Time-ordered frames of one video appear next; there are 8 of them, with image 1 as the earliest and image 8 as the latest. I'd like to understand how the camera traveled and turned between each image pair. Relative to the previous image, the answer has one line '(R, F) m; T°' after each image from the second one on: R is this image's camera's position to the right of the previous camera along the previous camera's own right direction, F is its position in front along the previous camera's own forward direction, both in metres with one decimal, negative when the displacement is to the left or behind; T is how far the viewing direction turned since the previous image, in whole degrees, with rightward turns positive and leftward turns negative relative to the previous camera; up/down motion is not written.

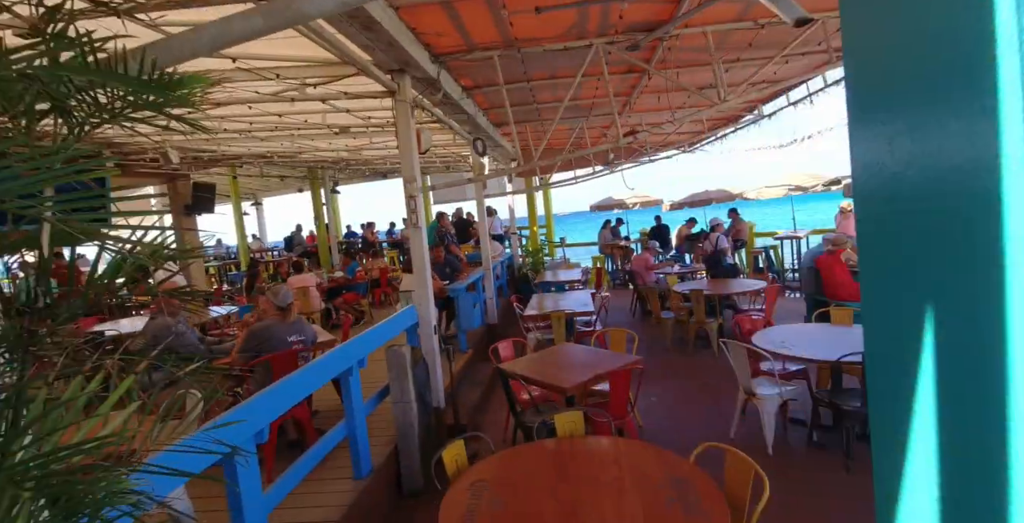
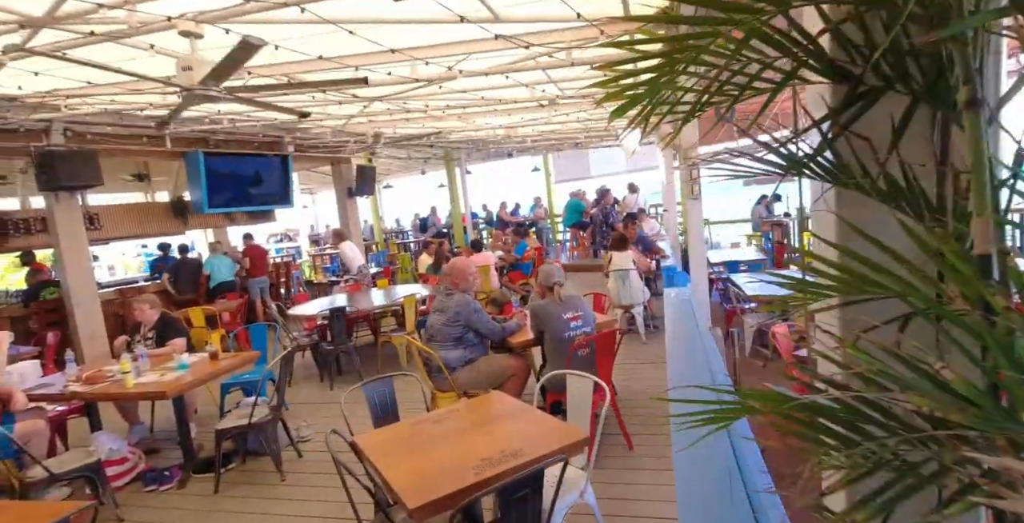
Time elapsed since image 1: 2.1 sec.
(-1.1, +0.2) m; -9°
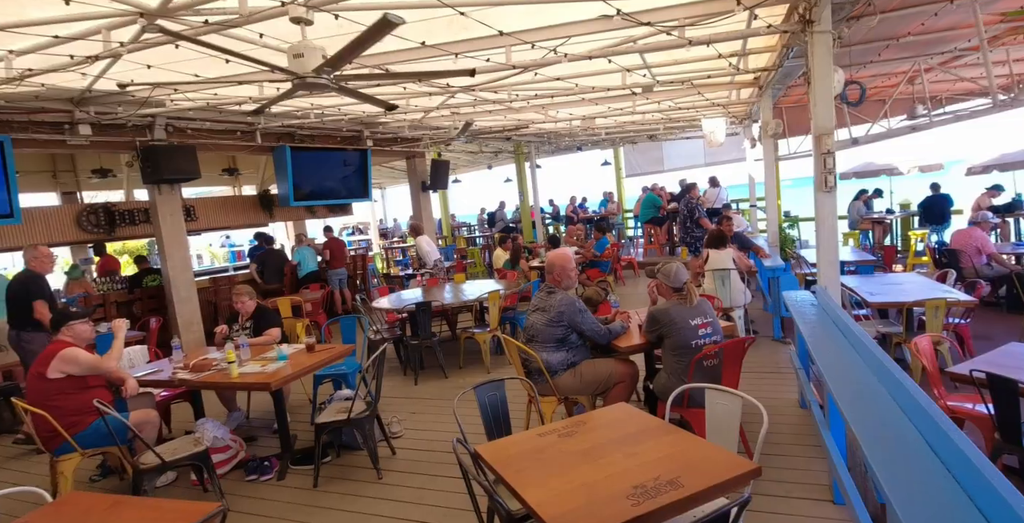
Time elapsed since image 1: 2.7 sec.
(-0.2, +0.2) m; -6°
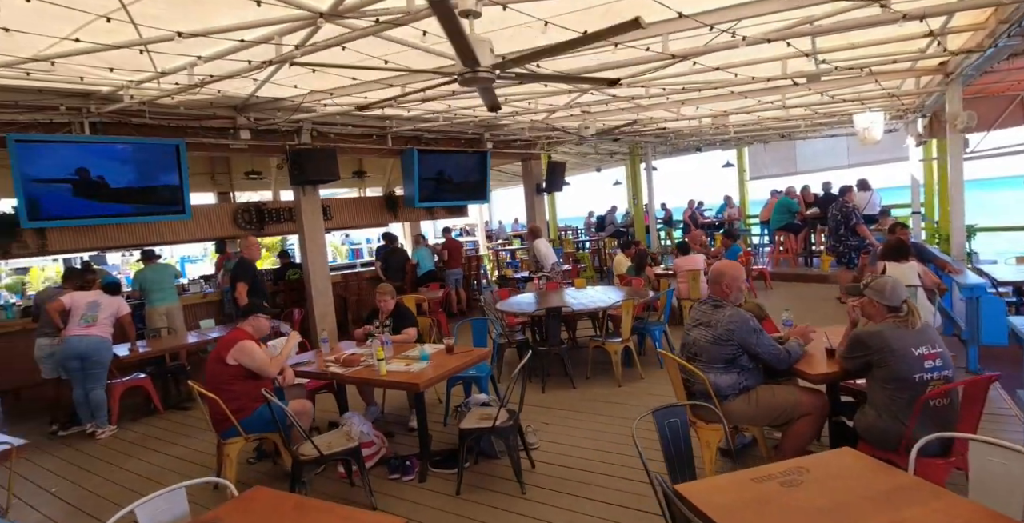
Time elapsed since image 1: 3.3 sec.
(-0.2, +0.2) m; -10°
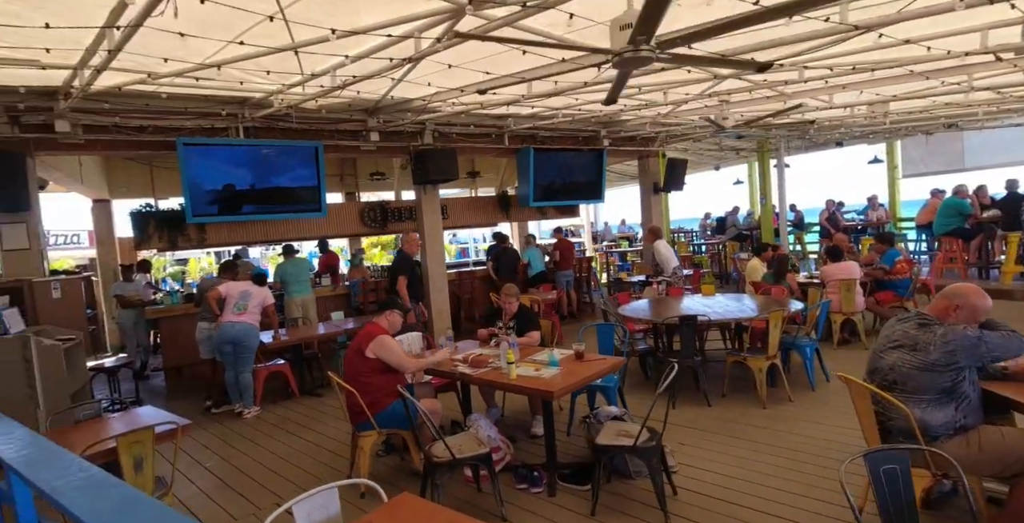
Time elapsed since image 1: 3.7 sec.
(-0.2, +0.2) m; -11°
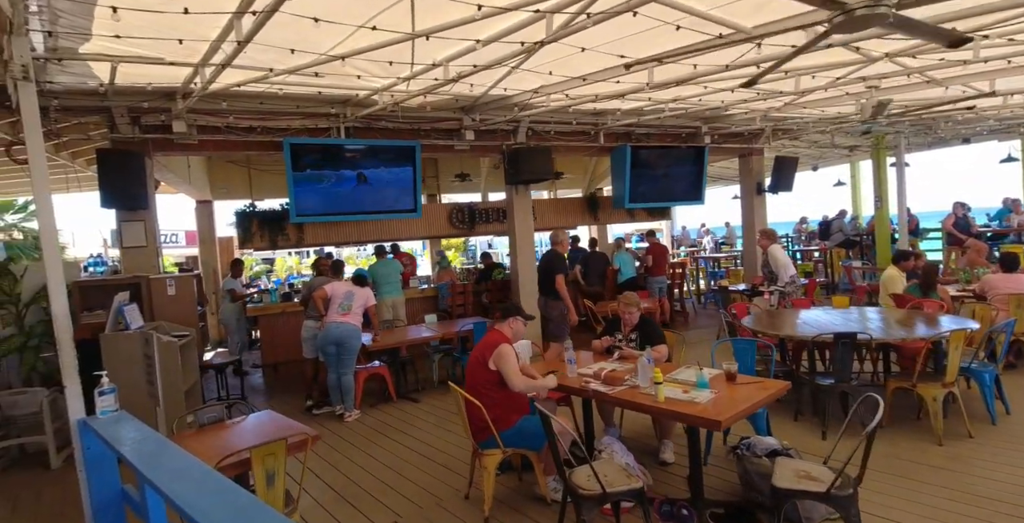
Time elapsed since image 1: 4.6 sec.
(-0.5, +0.4) m; -7°
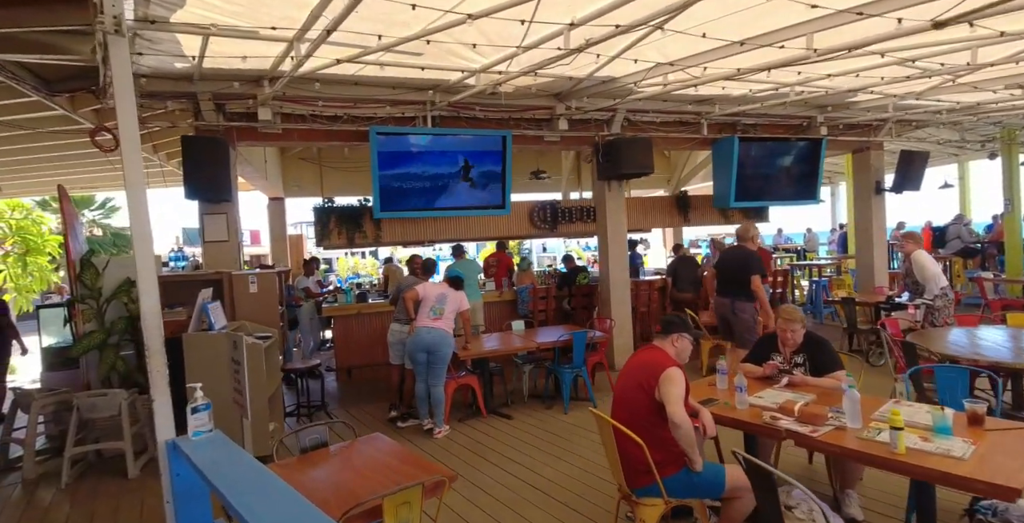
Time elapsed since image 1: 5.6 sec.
(-0.6, +0.7) m; -5°
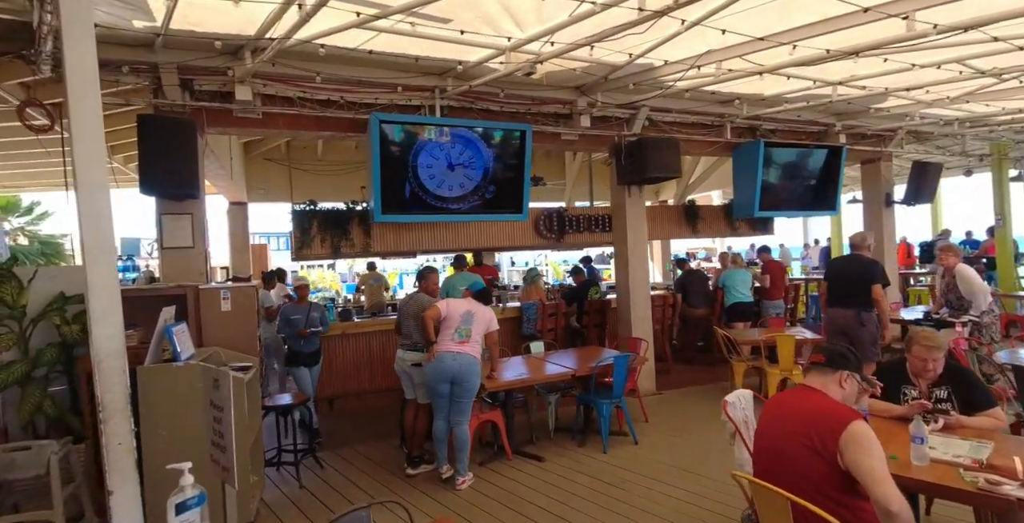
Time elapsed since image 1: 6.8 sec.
(-0.7, +1.0) m; +5°
